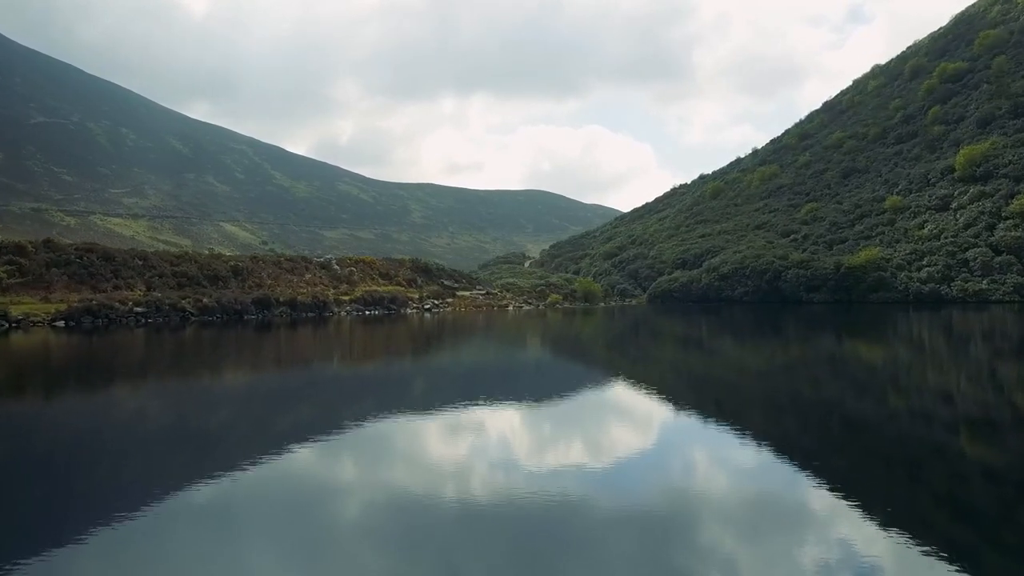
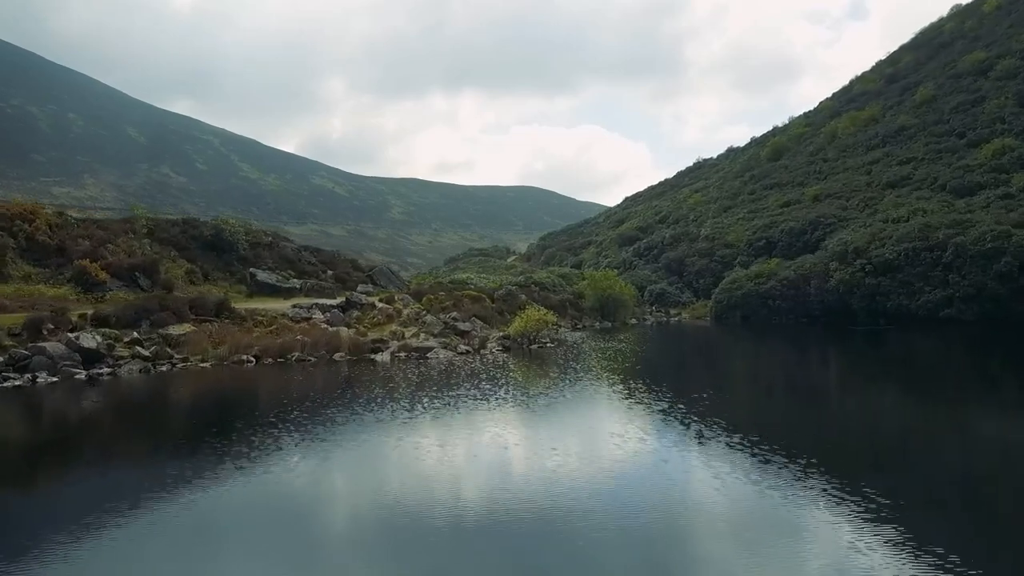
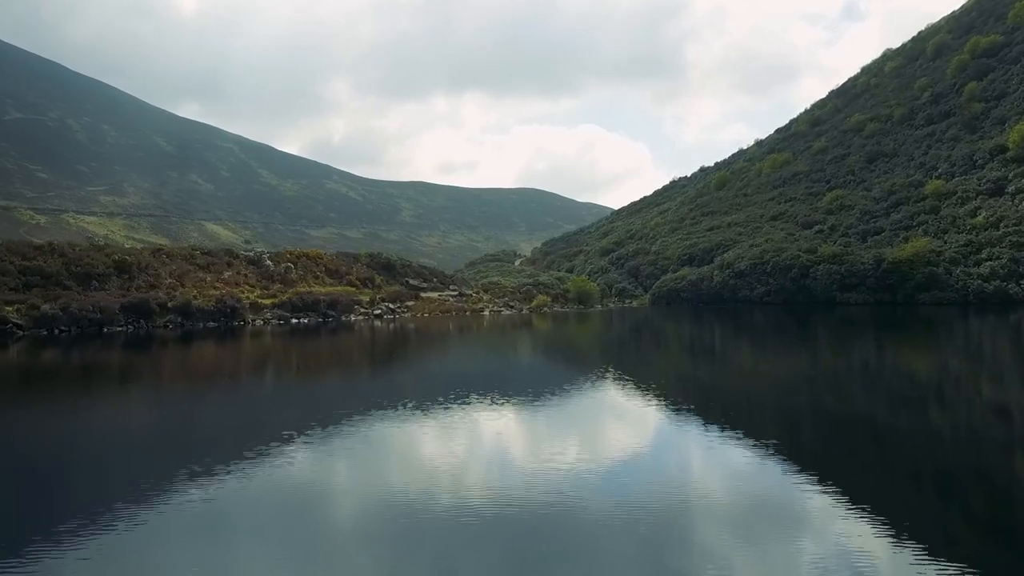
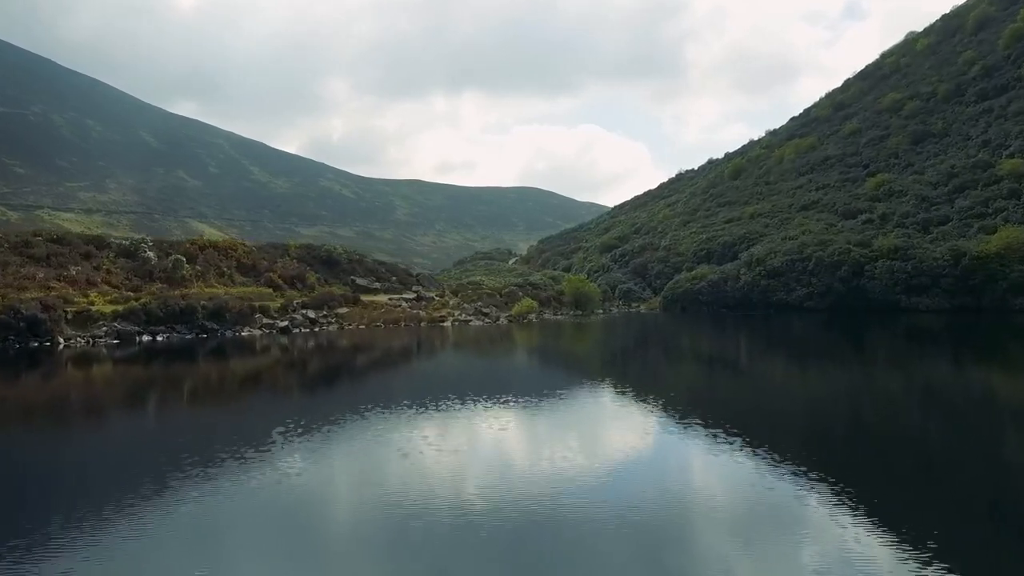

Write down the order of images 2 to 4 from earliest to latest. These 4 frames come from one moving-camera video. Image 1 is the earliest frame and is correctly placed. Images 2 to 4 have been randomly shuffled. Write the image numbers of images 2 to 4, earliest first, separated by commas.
3, 4, 2
